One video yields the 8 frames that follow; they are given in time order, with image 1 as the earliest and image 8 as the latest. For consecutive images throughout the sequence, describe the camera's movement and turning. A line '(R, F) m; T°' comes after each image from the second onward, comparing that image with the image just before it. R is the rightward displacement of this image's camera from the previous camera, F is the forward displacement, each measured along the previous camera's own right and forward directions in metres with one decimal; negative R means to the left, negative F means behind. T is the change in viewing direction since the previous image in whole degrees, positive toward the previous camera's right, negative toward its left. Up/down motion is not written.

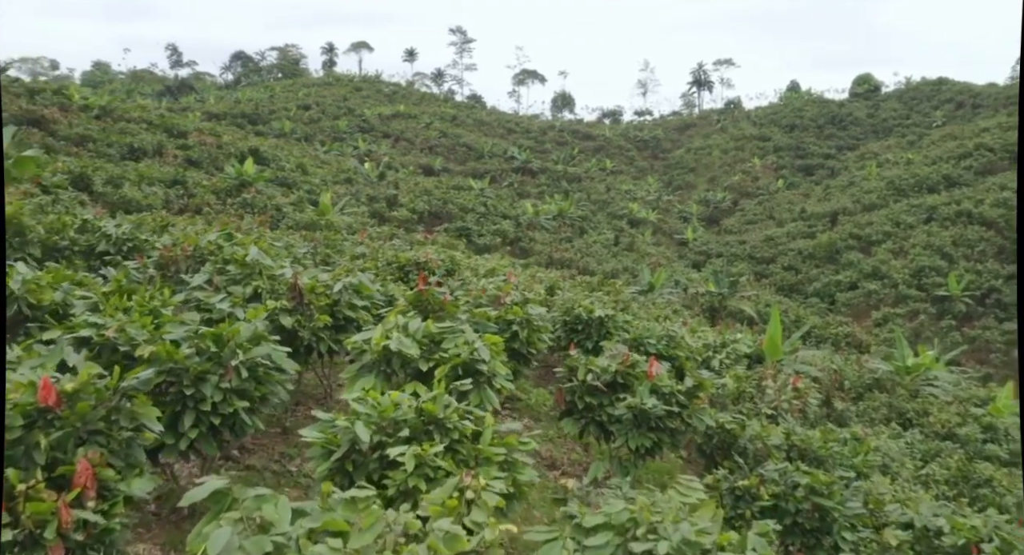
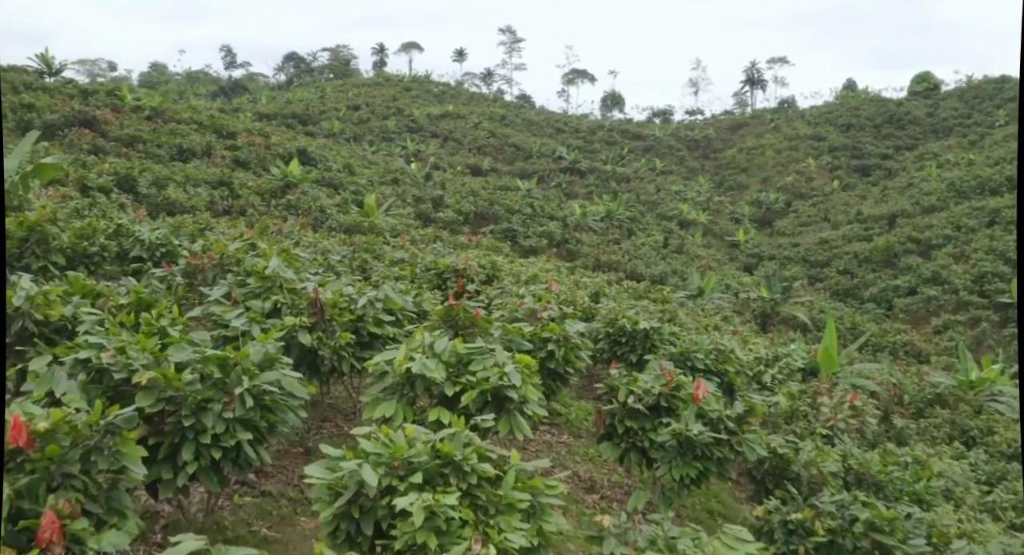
(0.0, +0.2) m; -4°
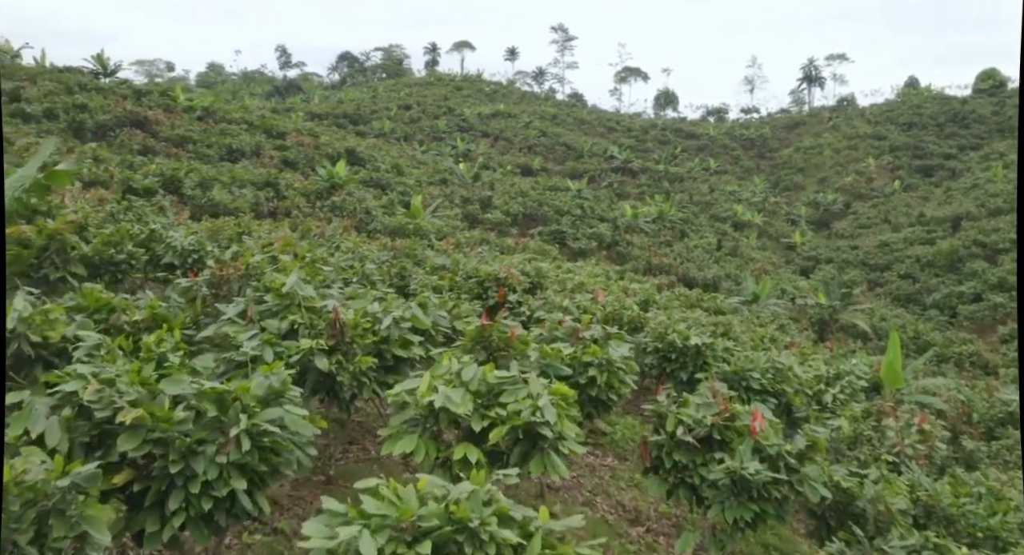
(0.0, +0.3) m; -4°
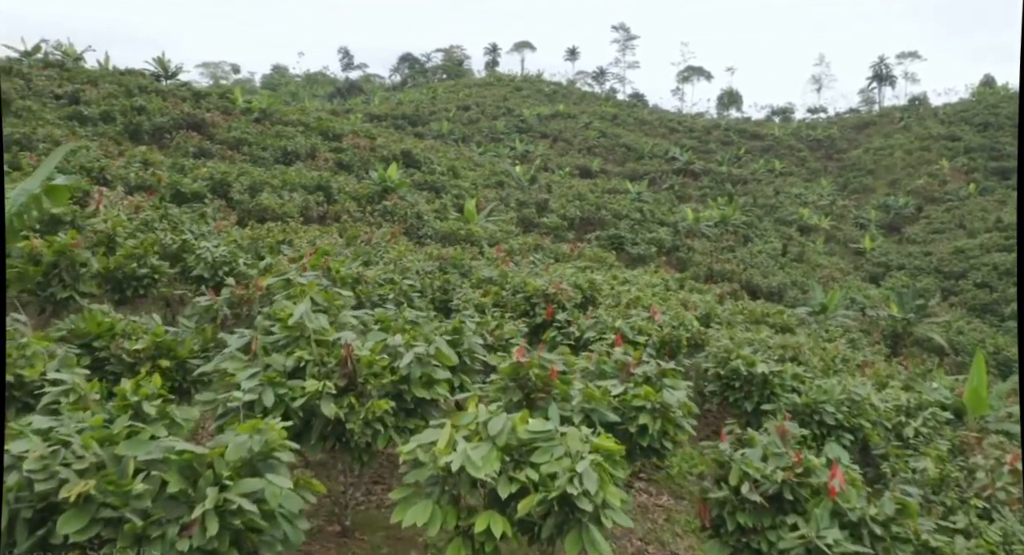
(+0.1, +0.3) m; -5°
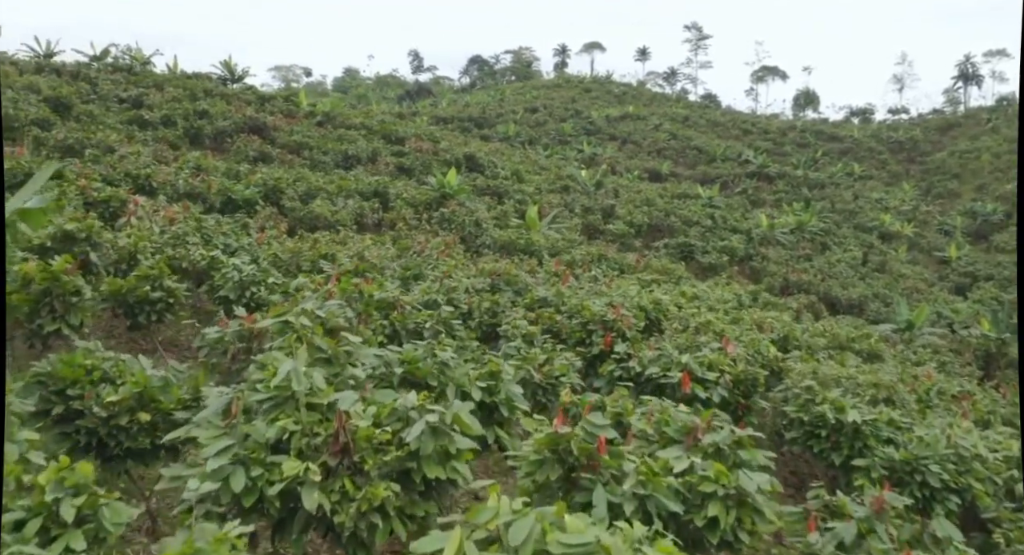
(+0.1, +0.5) m; -5°
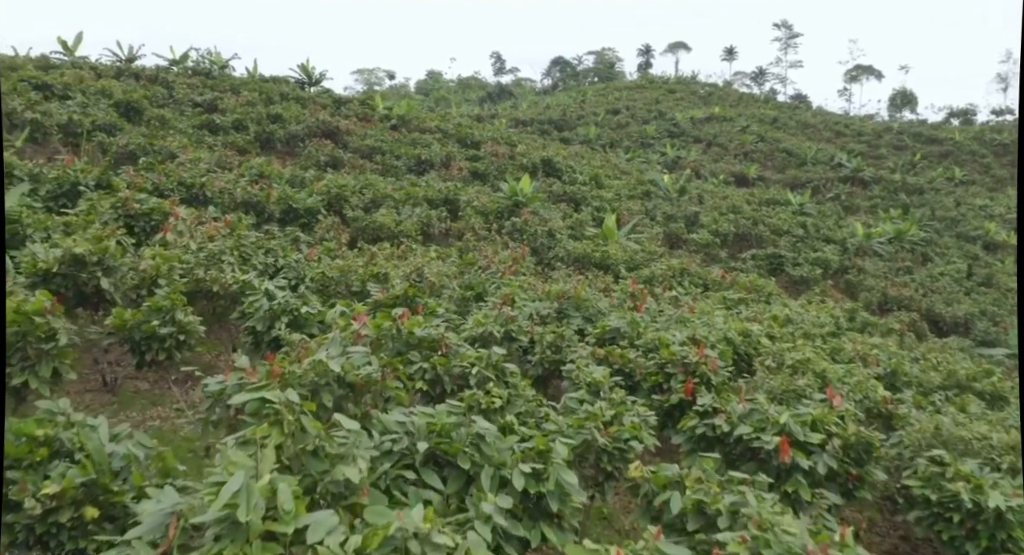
(+0.1, +0.5) m; -6°
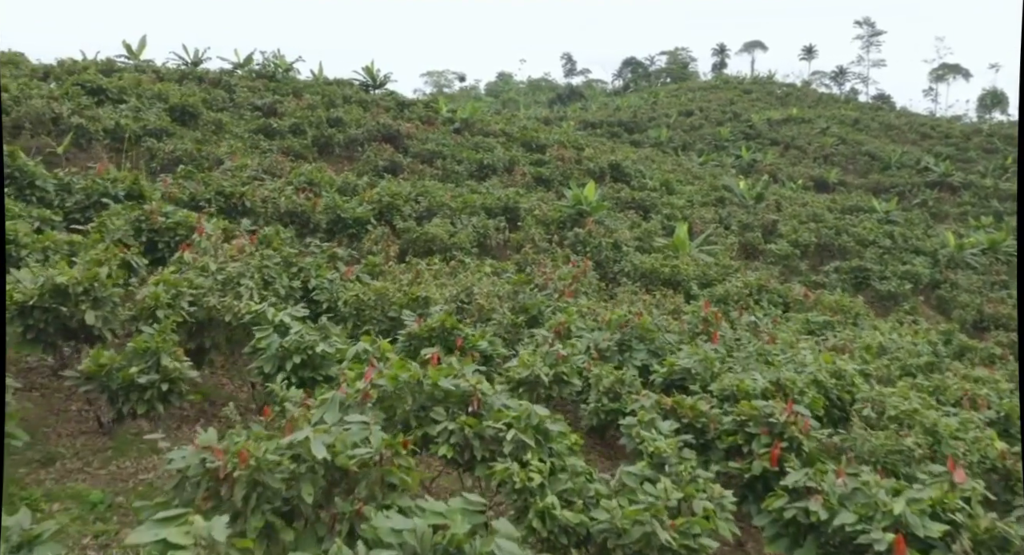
(+0.1, +0.5) m; -5°
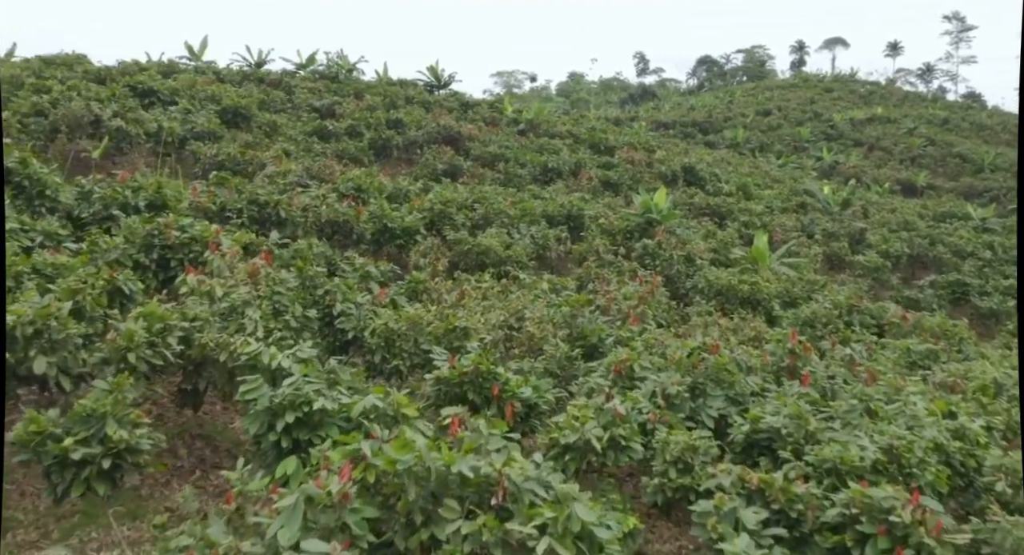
(+0.1, +0.6) m; -5°
